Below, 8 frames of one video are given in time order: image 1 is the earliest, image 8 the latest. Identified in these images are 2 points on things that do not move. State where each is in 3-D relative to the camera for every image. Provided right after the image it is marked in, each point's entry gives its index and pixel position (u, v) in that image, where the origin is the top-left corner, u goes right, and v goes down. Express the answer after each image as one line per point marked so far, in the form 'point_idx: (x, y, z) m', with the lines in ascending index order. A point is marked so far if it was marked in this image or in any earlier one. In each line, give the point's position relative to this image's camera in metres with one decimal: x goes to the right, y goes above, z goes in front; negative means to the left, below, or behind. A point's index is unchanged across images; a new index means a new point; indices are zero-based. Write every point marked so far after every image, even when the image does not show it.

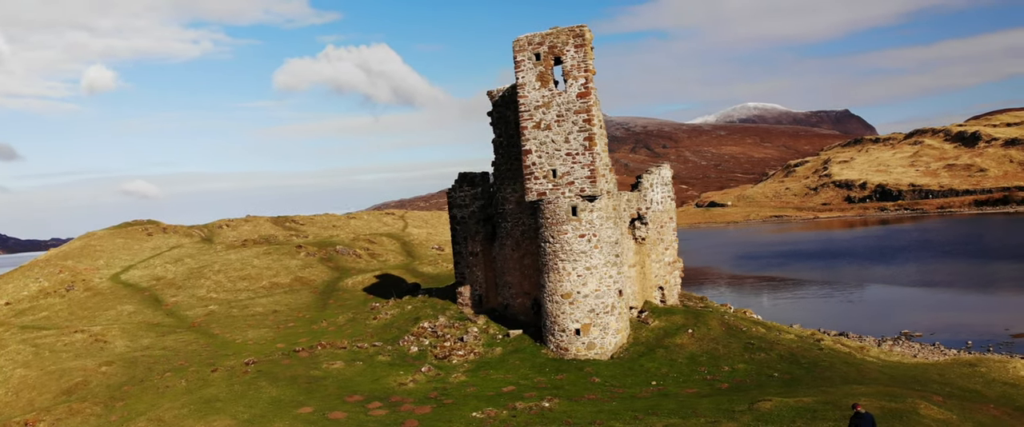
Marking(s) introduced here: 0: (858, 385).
0: (+9.5, -4.7, +16.6) m
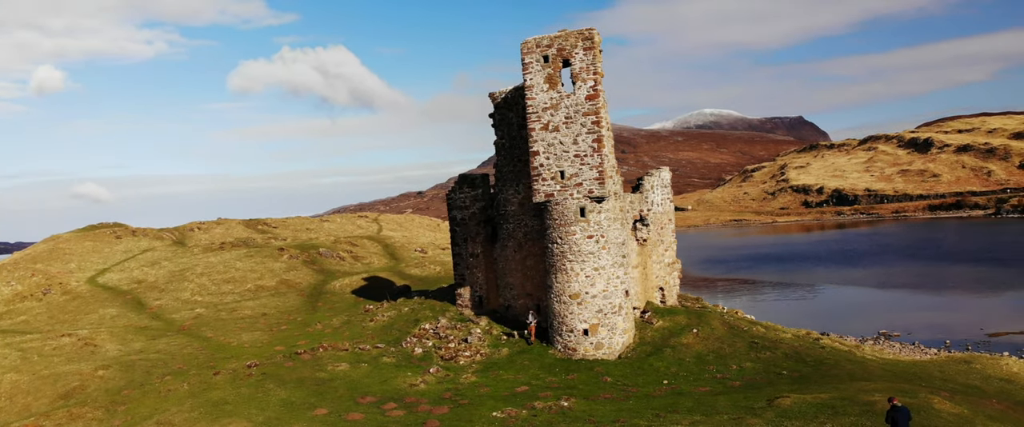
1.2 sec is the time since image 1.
0: (+10.0, -4.7, +16.9) m
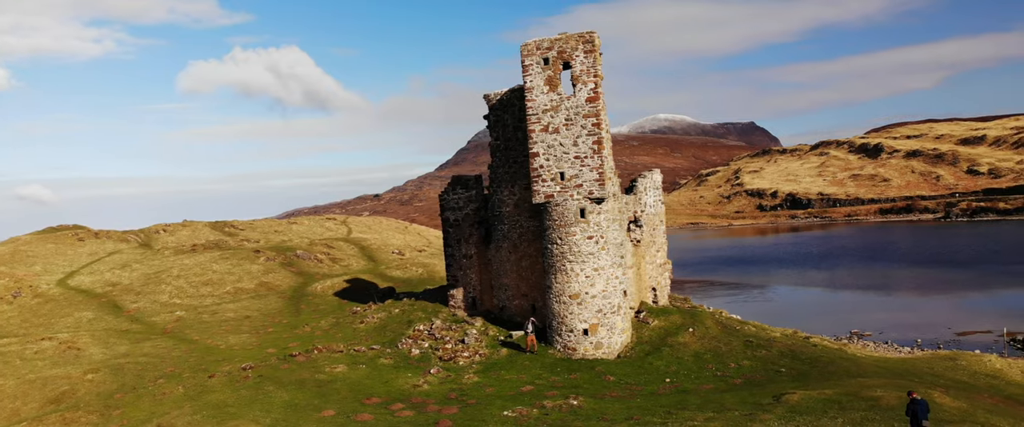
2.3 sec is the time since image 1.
0: (+10.2, -4.7, +17.4) m
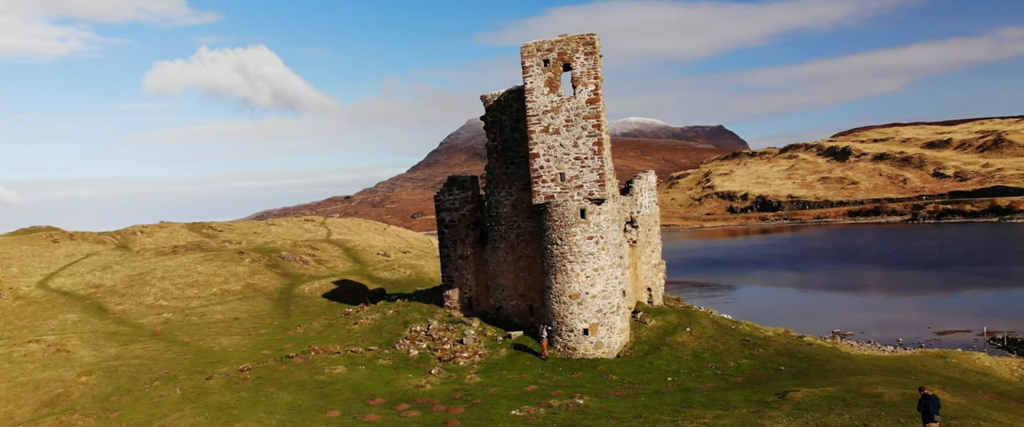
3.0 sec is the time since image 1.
0: (+10.3, -4.8, +17.7) m
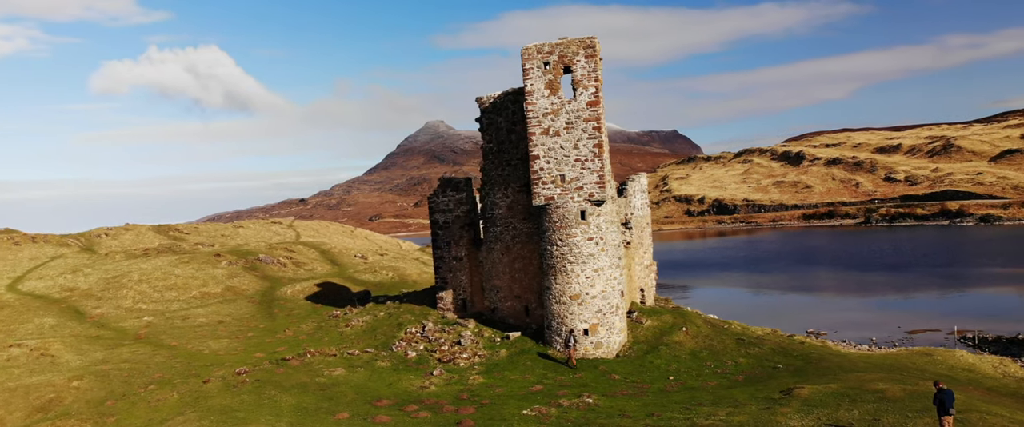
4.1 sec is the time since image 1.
0: (+10.5, -4.8, +18.2) m
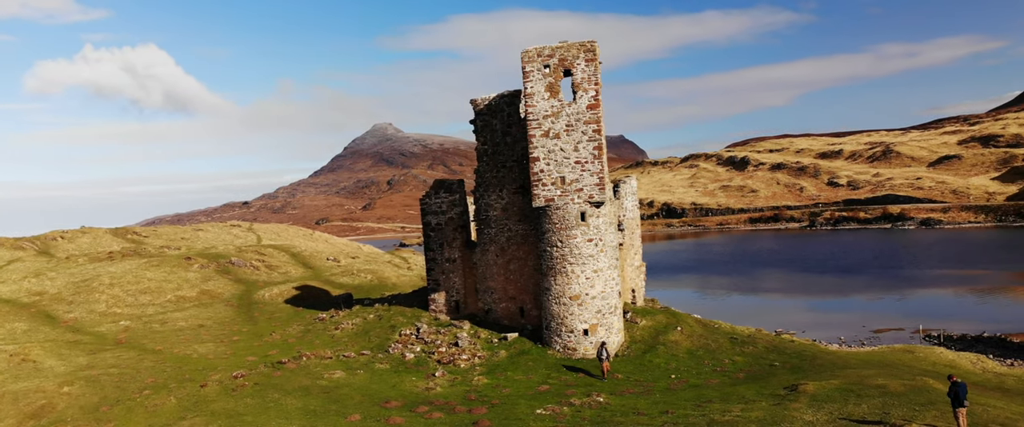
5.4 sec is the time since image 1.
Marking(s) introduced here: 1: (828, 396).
0: (+10.7, -4.9, +18.8) m
1: (+7.6, -4.4, +14.5) m
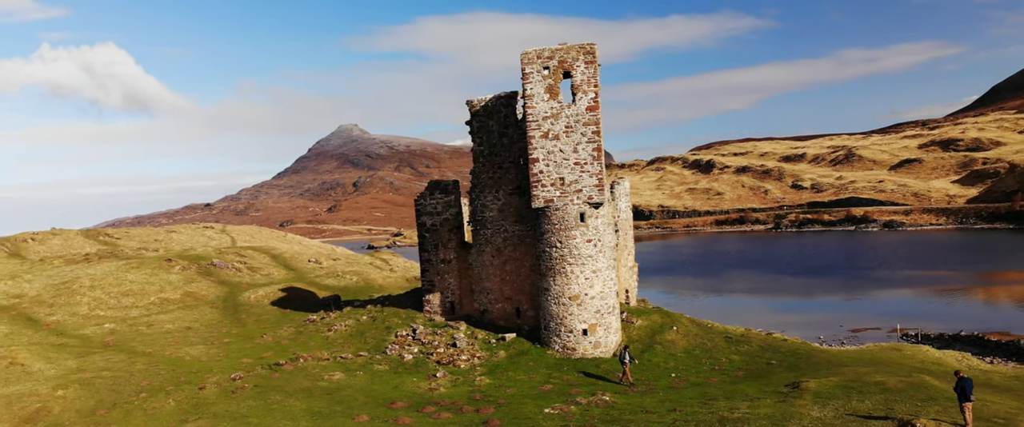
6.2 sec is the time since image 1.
0: (+10.8, -4.9, +19.3) m
1: (+7.9, -4.4, +14.9) m
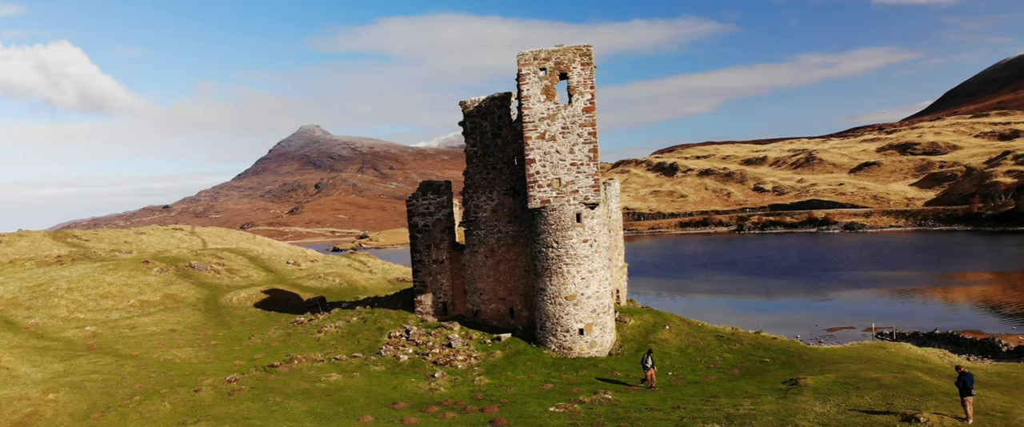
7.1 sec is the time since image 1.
0: (+10.7, -4.9, +19.7) m
1: (+8.0, -4.4, +15.2) m
